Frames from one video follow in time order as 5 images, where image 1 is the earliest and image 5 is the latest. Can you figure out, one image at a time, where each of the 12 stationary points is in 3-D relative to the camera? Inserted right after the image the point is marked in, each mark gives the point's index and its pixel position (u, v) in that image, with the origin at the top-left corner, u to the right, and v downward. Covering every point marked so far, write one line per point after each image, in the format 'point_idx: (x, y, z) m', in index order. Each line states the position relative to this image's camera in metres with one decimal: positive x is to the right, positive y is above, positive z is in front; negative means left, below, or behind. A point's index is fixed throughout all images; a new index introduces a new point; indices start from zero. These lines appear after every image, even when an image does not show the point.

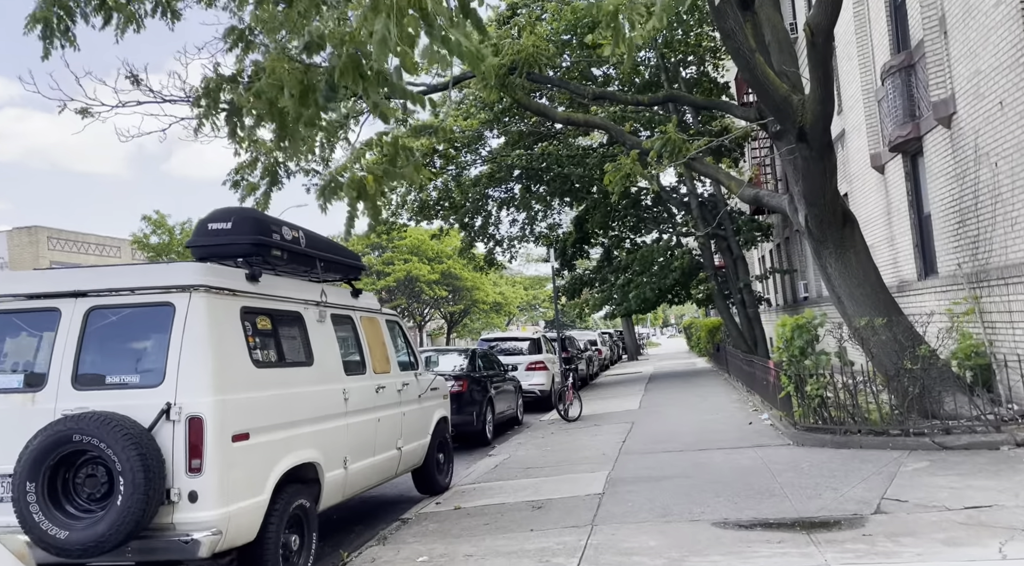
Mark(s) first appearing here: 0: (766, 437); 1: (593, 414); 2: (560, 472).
0: (+3.1, -1.9, +9.6) m
1: (+1.6, -2.5, +15.1) m
2: (+0.5, -2.1, +8.9) m
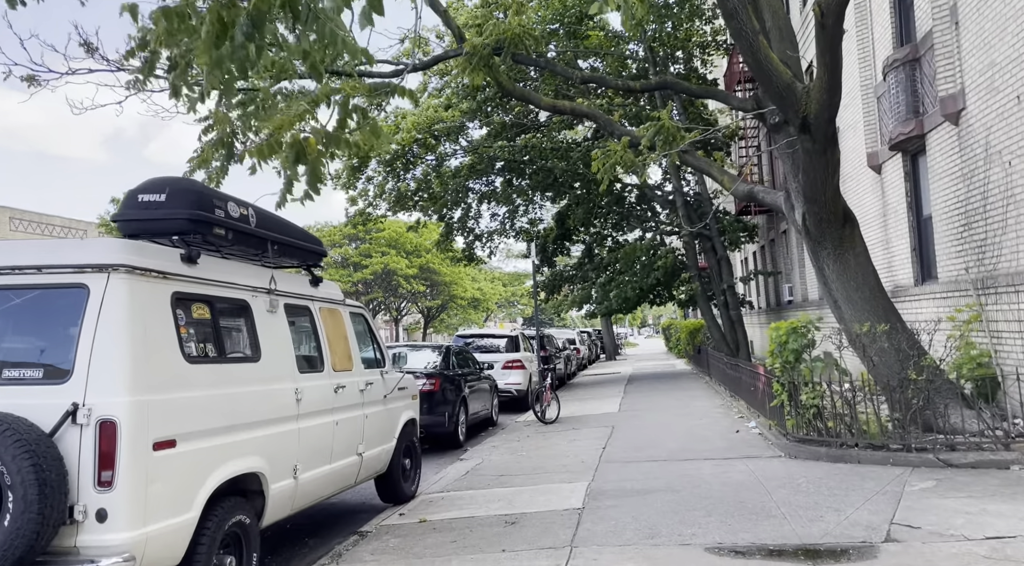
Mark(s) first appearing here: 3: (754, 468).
0: (+2.8, -1.9, +9.0) m
1: (+1.1, -2.4, +14.5) m
2: (+0.2, -2.1, +8.3) m
3: (+2.5, -1.9, +8.1) m
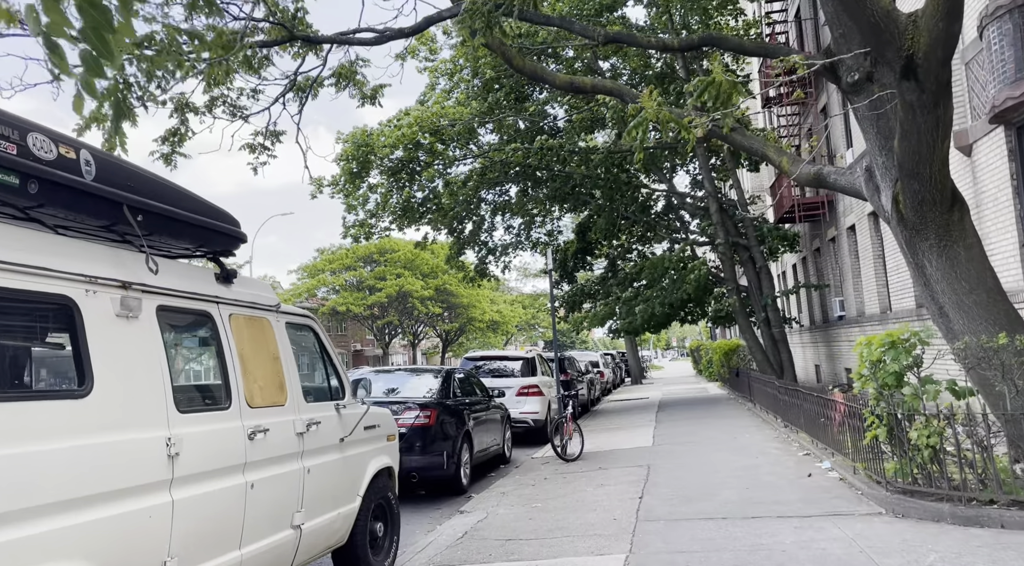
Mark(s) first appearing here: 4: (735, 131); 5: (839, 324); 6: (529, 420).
0: (+2.9, -1.9, +6.9) m
1: (+1.3, -2.6, +12.4) m
2: (+0.3, -2.1, +6.2) m
3: (+2.5, -1.9, +5.9) m
4: (+2.6, +1.8, +9.4) m
5: (+7.5, -1.0, +18.4) m
6: (+0.3, -2.4, +14.0) m
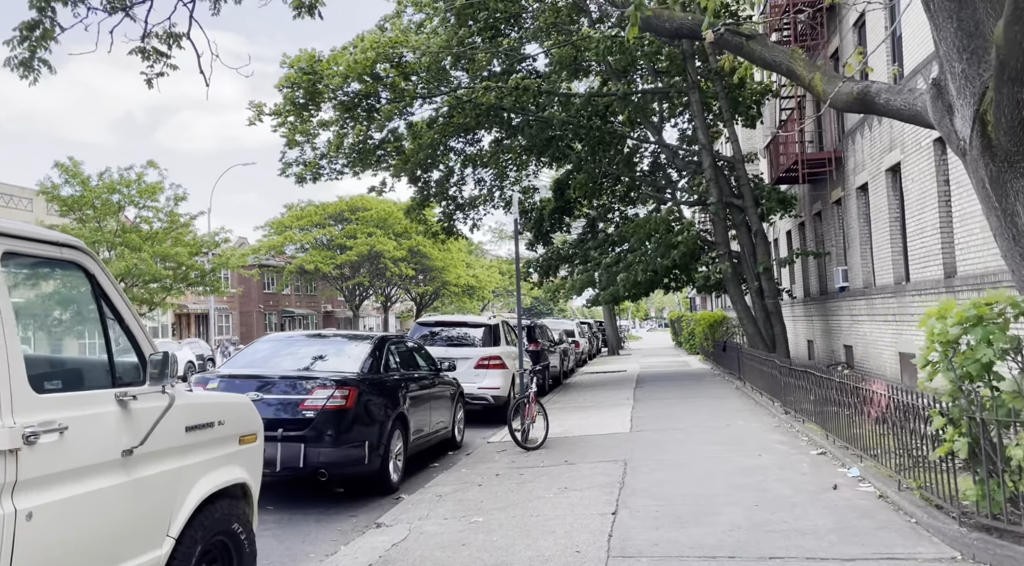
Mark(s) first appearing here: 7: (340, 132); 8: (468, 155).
0: (+2.4, -1.6, +5.0) m
1: (+0.7, -2.0, +10.5) m
2: (-0.1, -1.7, +4.2) m
3: (+2.1, -1.6, +4.0) m
4: (+2.2, +2.2, +7.3) m
5: (+6.8, -0.3, +16.5) m
6: (-0.4, -1.7, +12.1) m
7: (-3.9, +3.4, +18.0) m
8: (-1.1, +3.2, +19.6) m
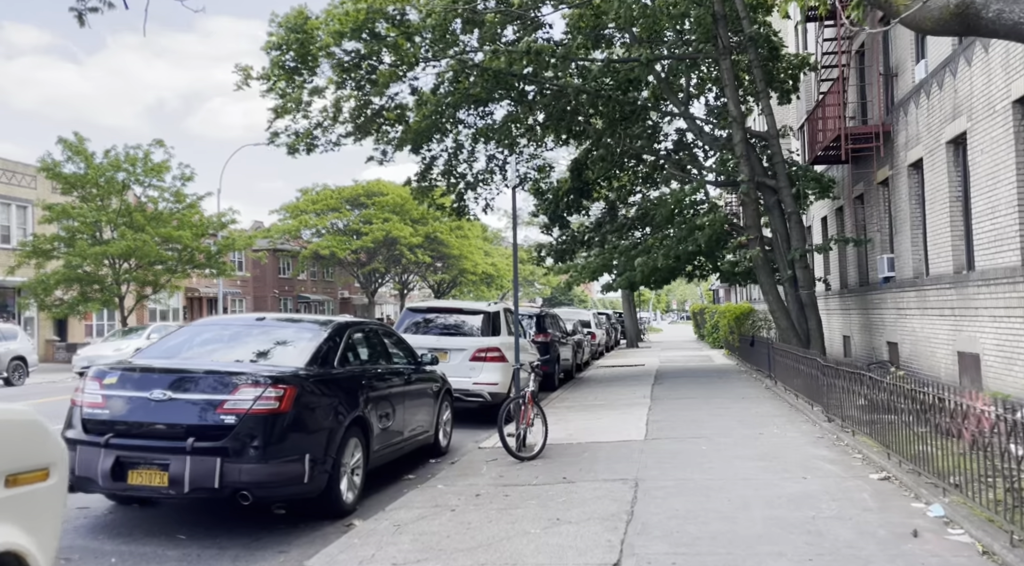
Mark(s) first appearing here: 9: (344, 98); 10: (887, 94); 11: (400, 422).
0: (+2.2, -1.4, +3.4) m
1: (+0.6, -1.8, +8.9) m
2: (-0.4, -1.6, +2.7) m
3: (+1.8, -1.5, +2.4) m
4: (+2.1, +2.4, +5.7) m
5: (+6.9, -0.1, +14.8) m
6: (-0.4, -1.5, +10.5) m
7: (-3.6, +3.8, +16.5) m
8: (-0.8, +3.5, +18.0) m
9: (-3.5, +3.8, +16.6) m
10: (+6.8, +3.4, +14.5) m
11: (-1.1, -1.3, +7.6) m
